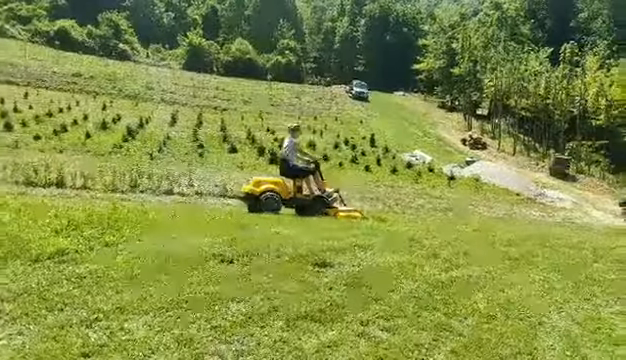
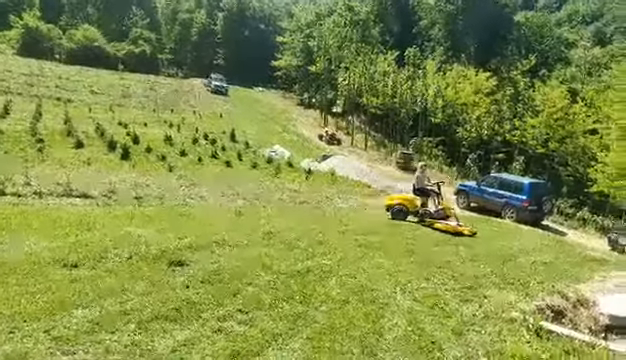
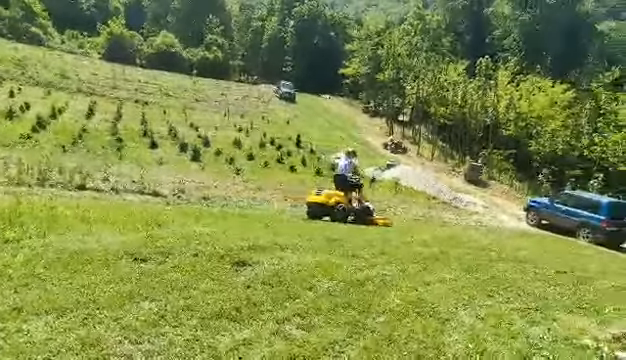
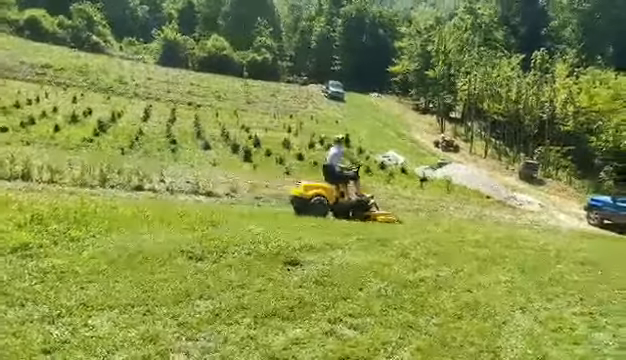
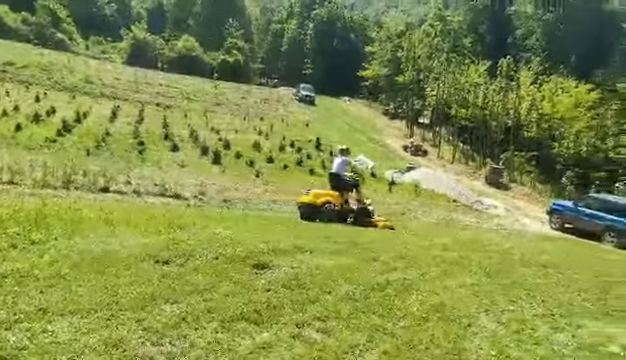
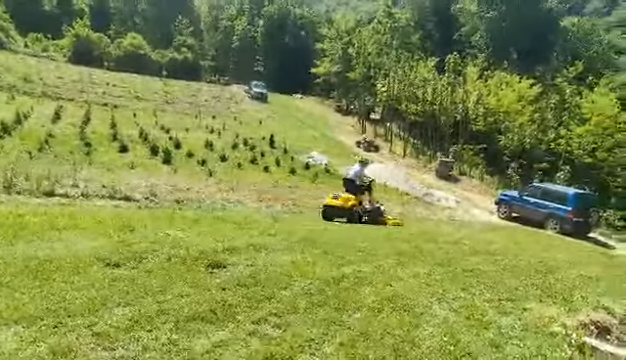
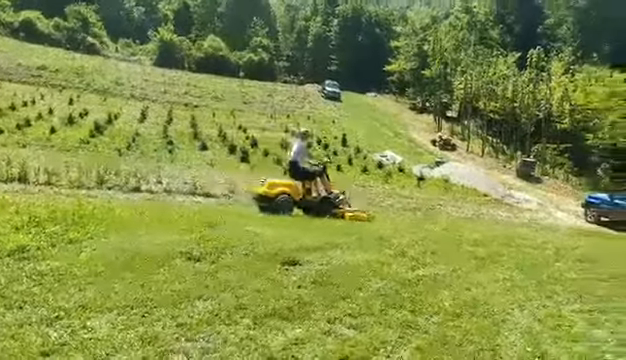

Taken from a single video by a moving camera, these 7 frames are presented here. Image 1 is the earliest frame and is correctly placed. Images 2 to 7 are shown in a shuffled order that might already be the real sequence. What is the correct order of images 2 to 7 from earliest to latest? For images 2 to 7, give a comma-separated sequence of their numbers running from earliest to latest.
7, 4, 5, 3, 6, 2
